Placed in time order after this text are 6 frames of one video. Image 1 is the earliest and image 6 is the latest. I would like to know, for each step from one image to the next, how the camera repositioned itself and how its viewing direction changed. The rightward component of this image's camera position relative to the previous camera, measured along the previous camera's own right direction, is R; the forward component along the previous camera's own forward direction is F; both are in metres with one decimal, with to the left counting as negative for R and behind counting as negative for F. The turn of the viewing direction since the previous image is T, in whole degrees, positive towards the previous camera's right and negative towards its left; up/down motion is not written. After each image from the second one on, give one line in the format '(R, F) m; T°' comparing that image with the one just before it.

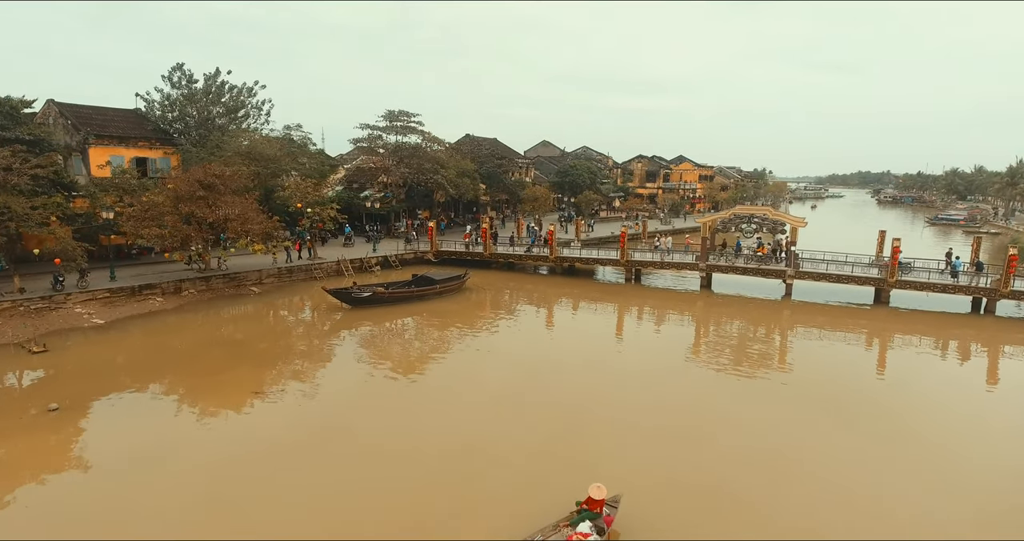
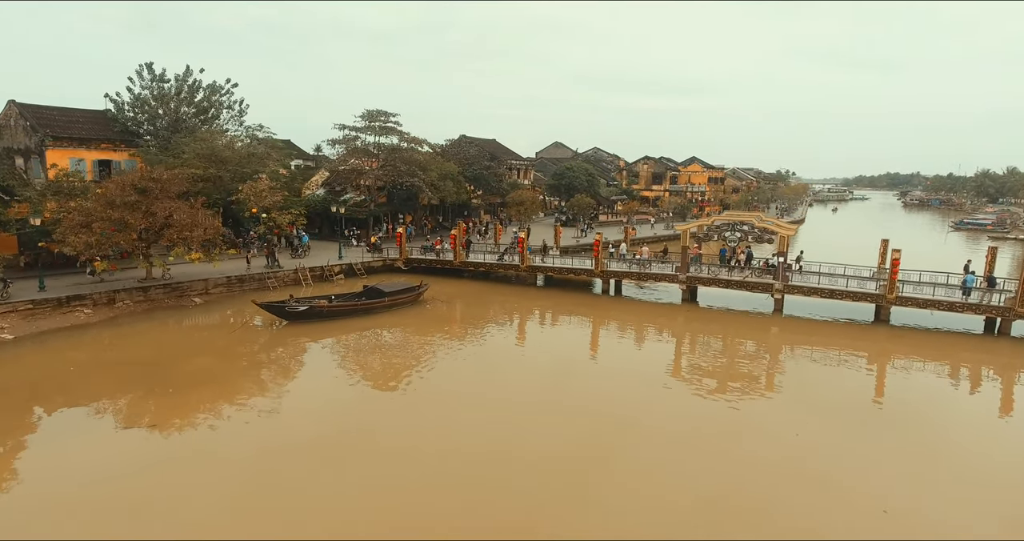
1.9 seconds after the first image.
(+2.5, +1.9) m; -2°
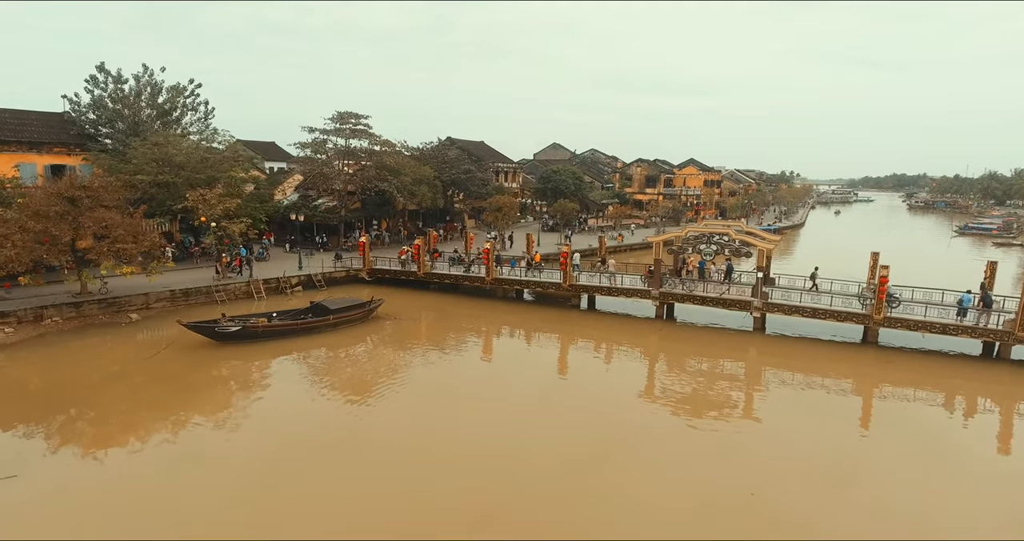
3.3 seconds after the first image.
(+1.7, +1.6) m; 0°
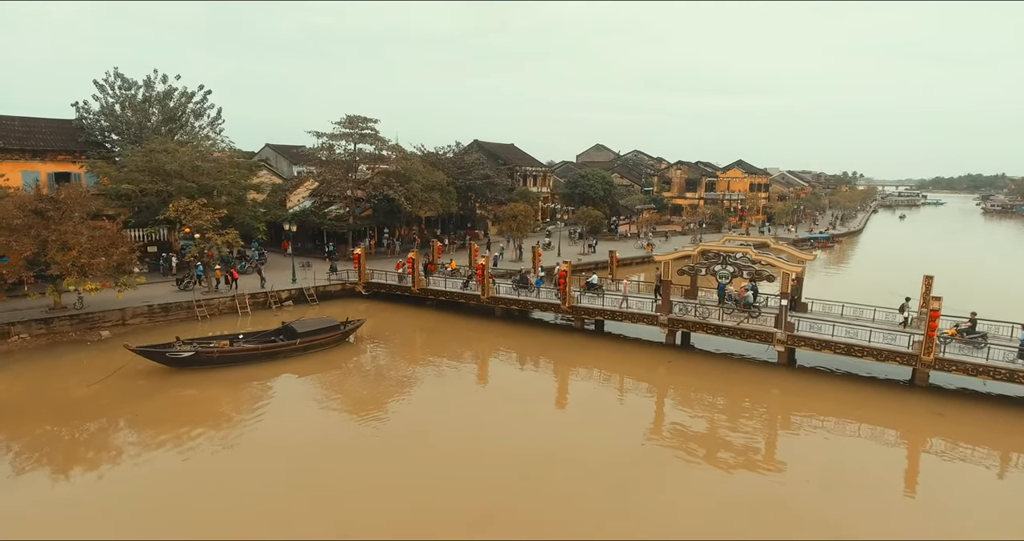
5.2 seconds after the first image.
(+2.0, +2.3) m; -5°
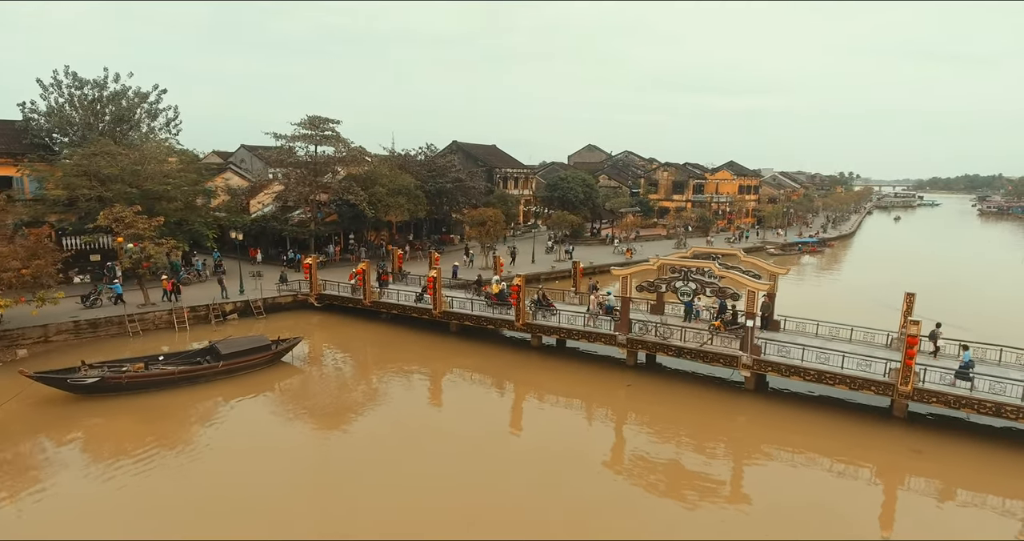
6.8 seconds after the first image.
(+1.6, +1.5) m; 0°
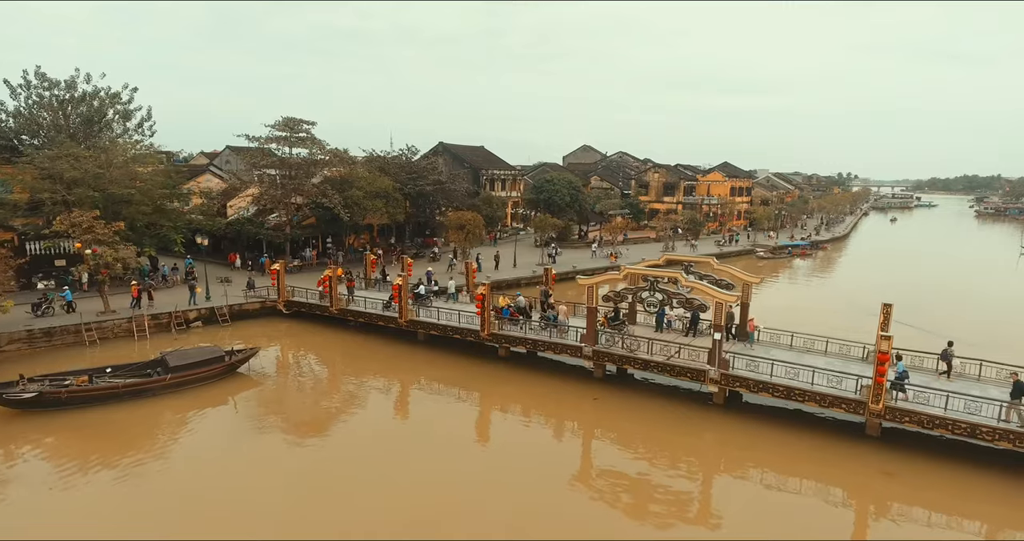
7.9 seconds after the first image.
(+1.1, +0.6) m; 0°
